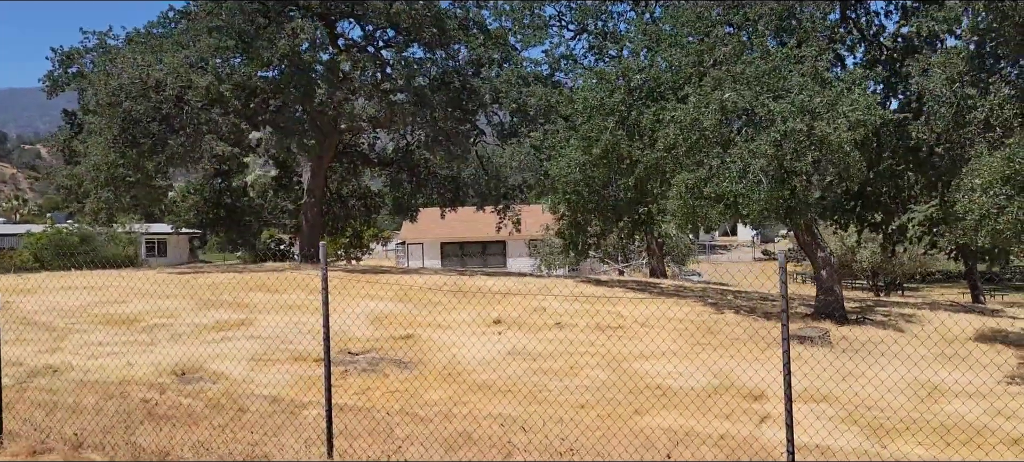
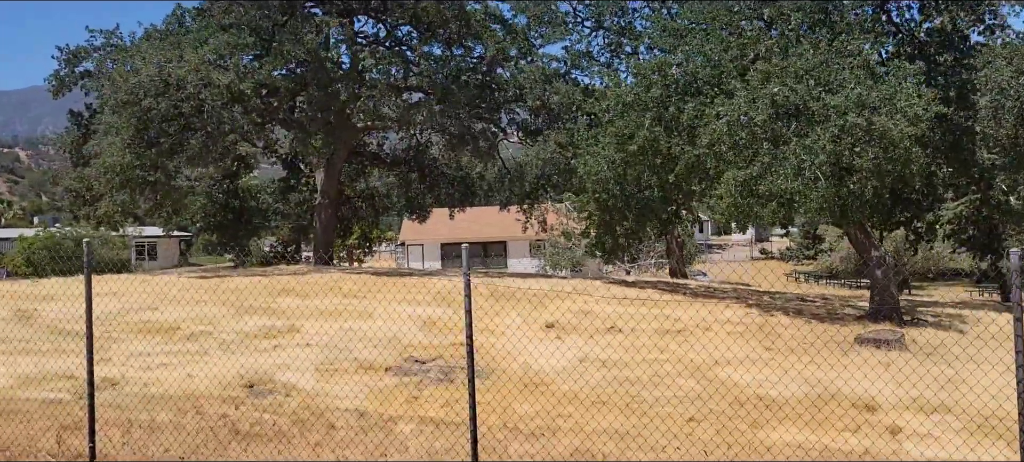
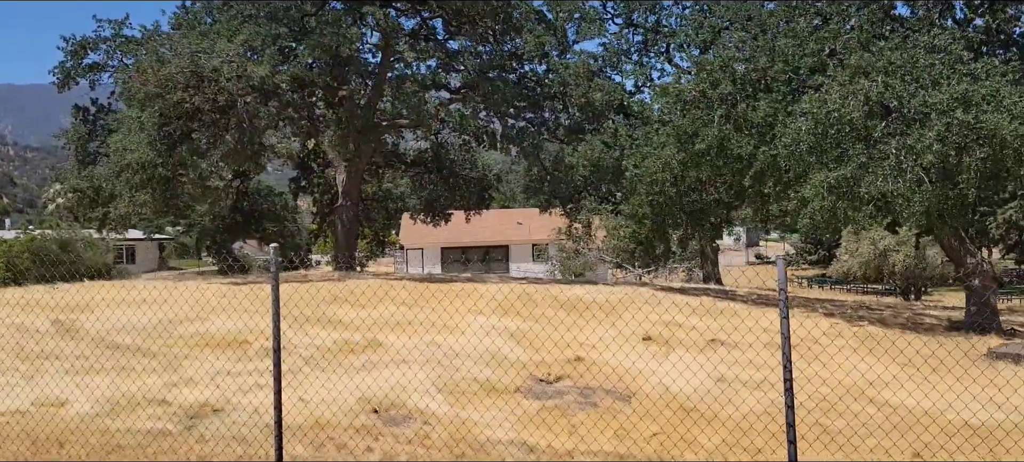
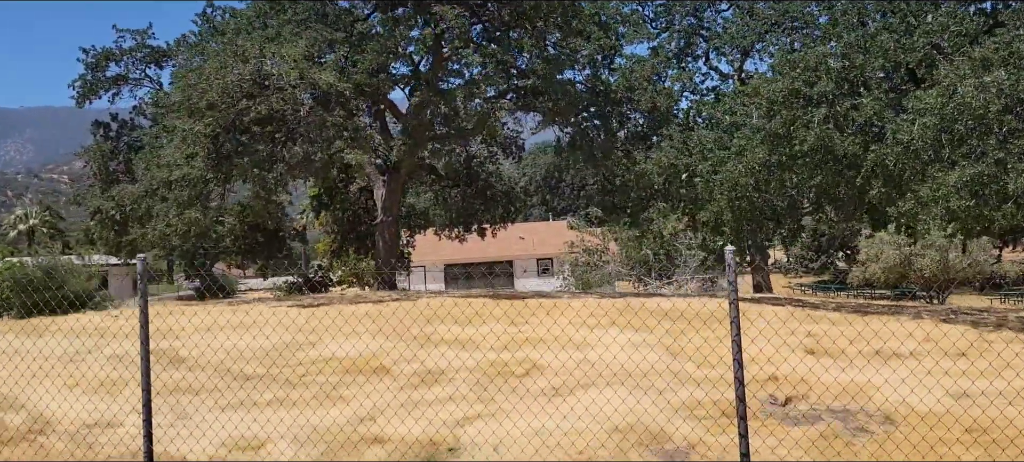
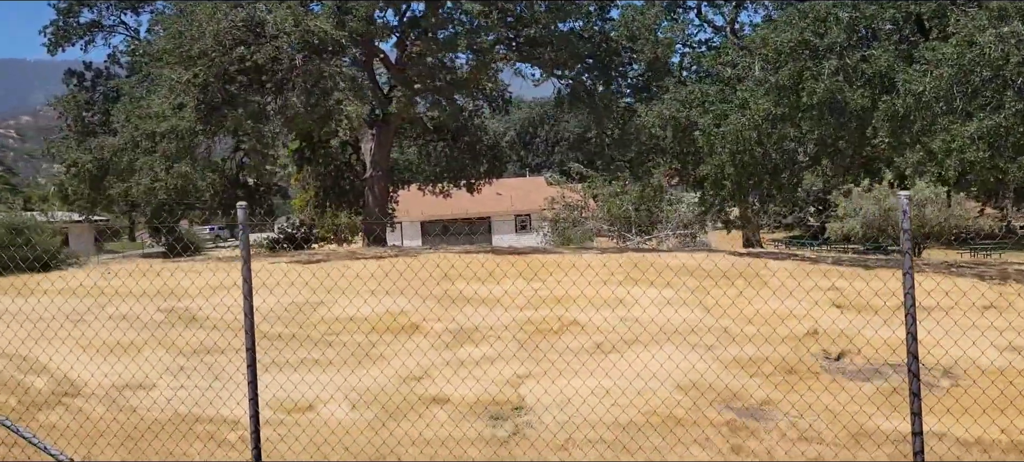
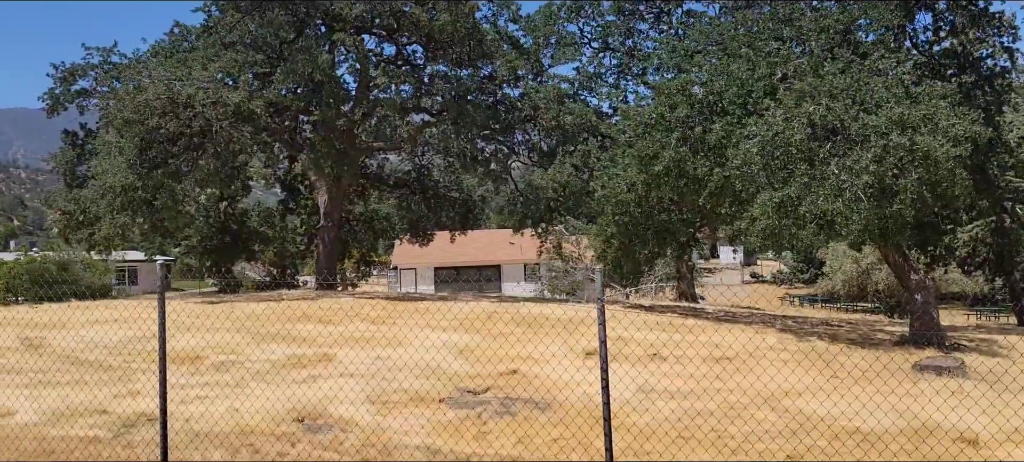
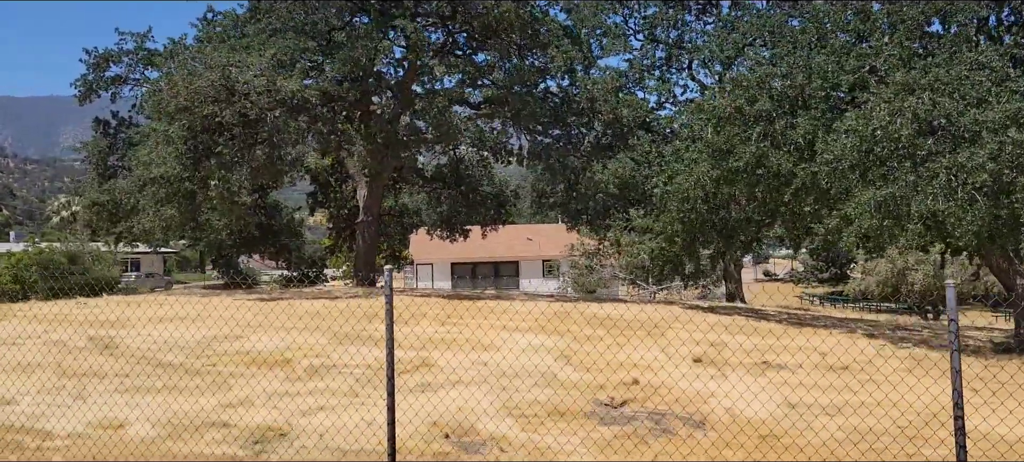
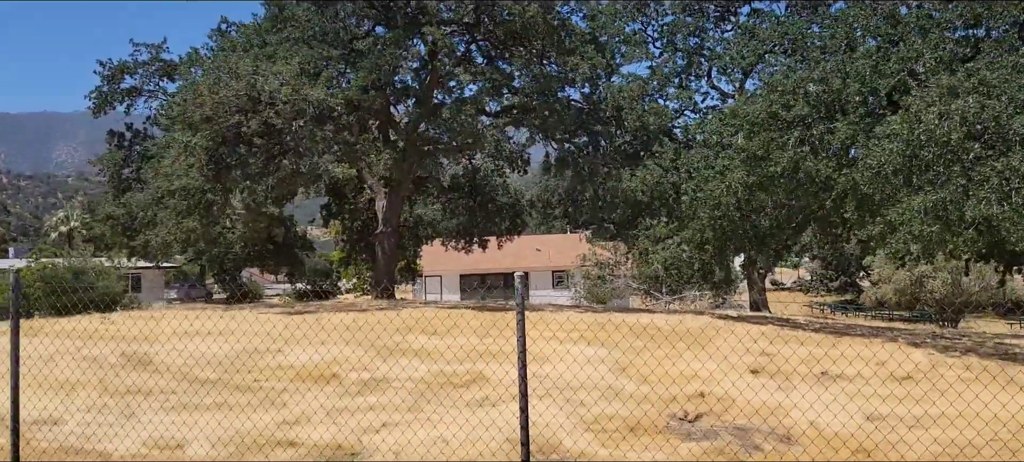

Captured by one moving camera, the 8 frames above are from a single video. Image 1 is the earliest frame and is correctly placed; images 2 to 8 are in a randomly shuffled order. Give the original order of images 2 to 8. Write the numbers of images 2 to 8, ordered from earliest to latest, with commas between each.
2, 6, 3, 7, 8, 4, 5
